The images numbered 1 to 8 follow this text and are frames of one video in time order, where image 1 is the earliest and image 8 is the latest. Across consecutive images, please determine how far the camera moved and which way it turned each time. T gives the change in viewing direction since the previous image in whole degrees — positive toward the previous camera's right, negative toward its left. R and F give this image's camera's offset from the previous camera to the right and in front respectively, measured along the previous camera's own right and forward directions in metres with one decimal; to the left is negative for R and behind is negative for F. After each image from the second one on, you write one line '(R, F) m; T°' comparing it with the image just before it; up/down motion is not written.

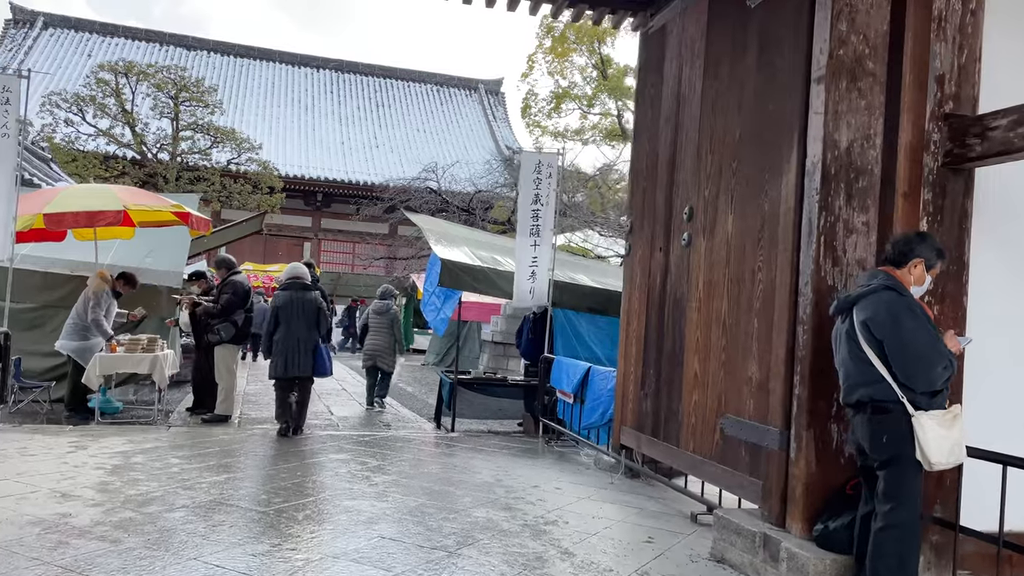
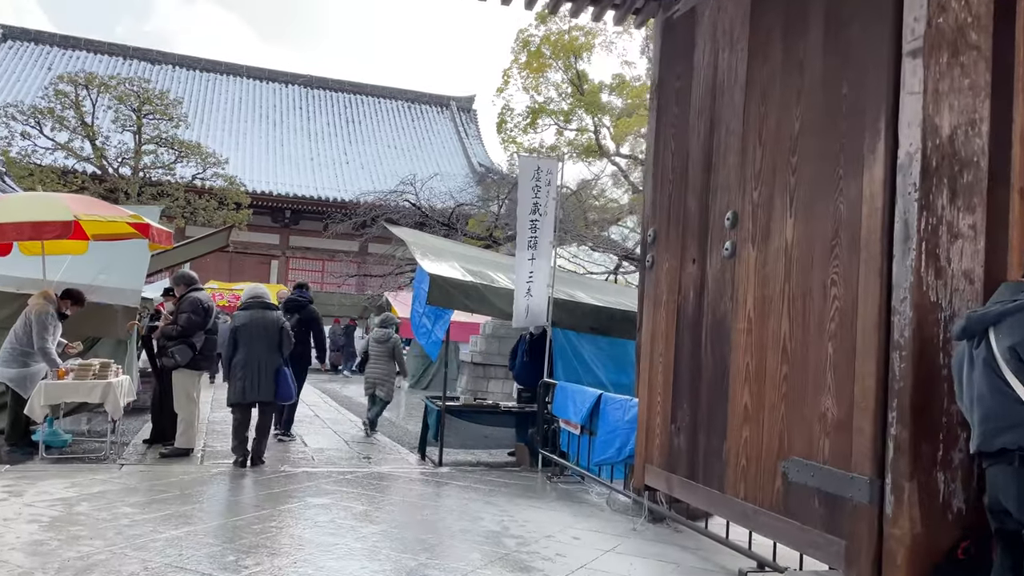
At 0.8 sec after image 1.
(-0.2, +0.6) m; +2°
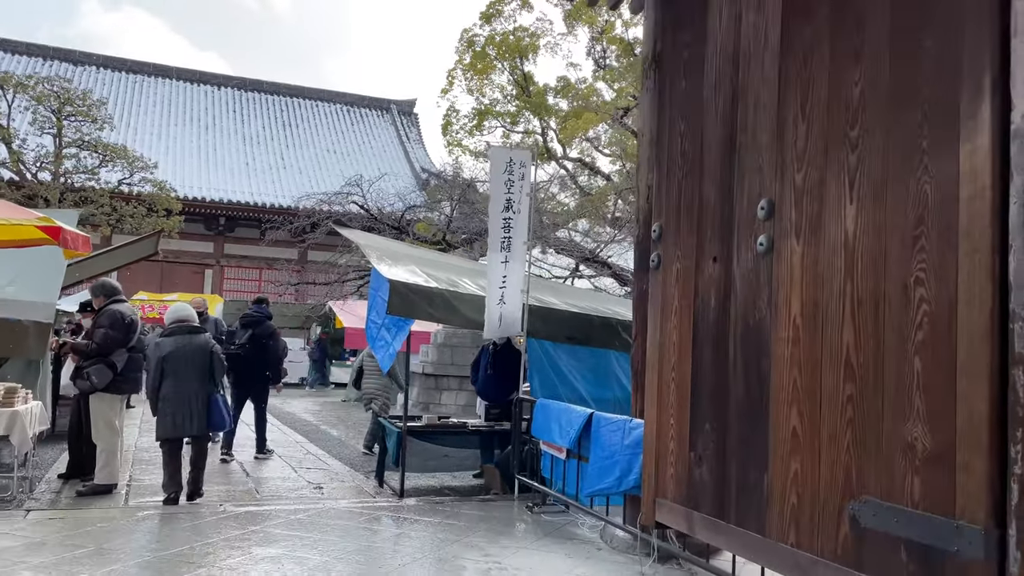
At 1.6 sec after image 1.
(-0.2, +0.7) m; +4°
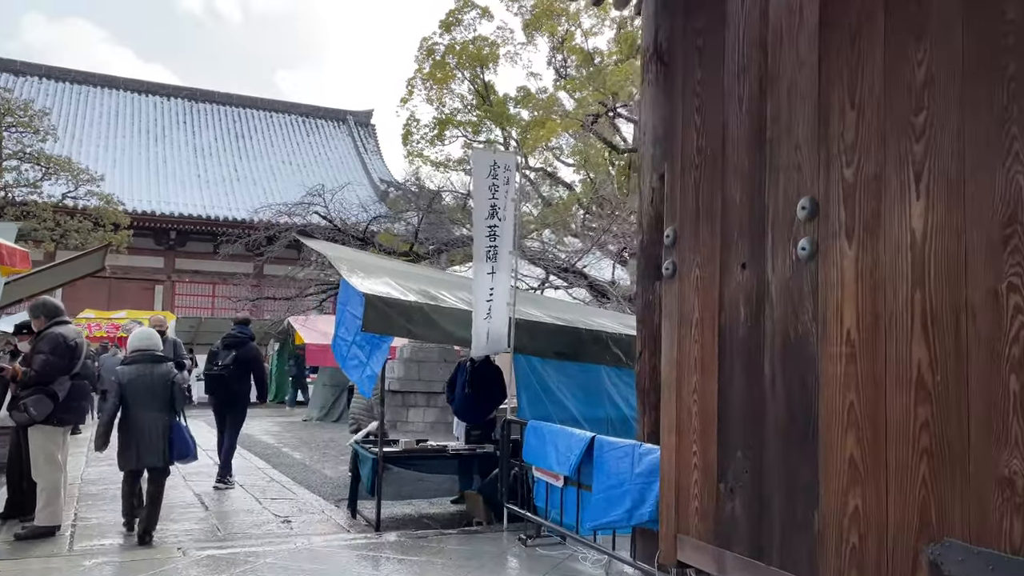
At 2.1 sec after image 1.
(-0.2, +0.4) m; +3°
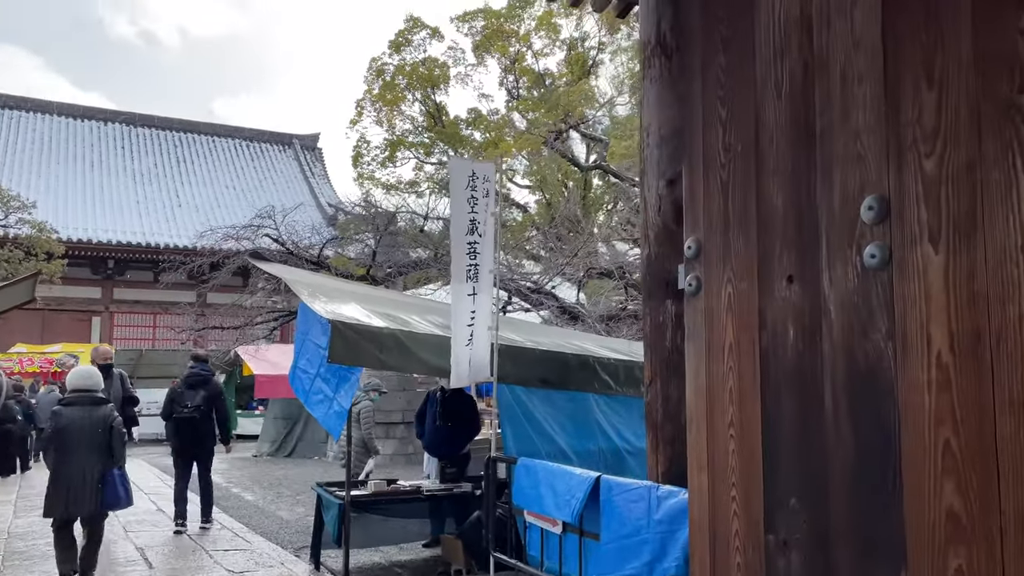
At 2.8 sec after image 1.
(-0.2, +0.5) m; +4°
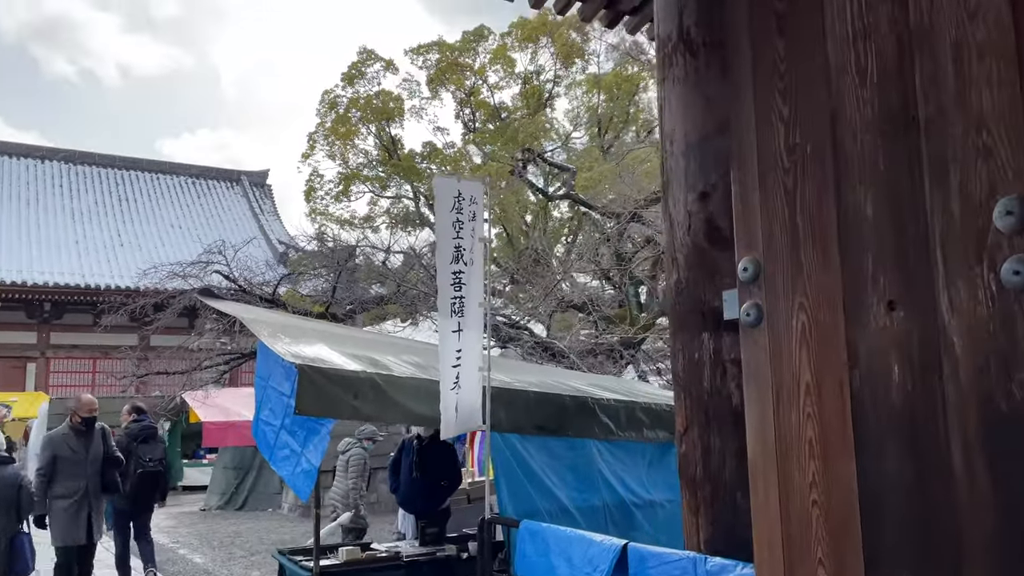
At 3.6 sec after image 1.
(-0.2, +0.6) m; +3°
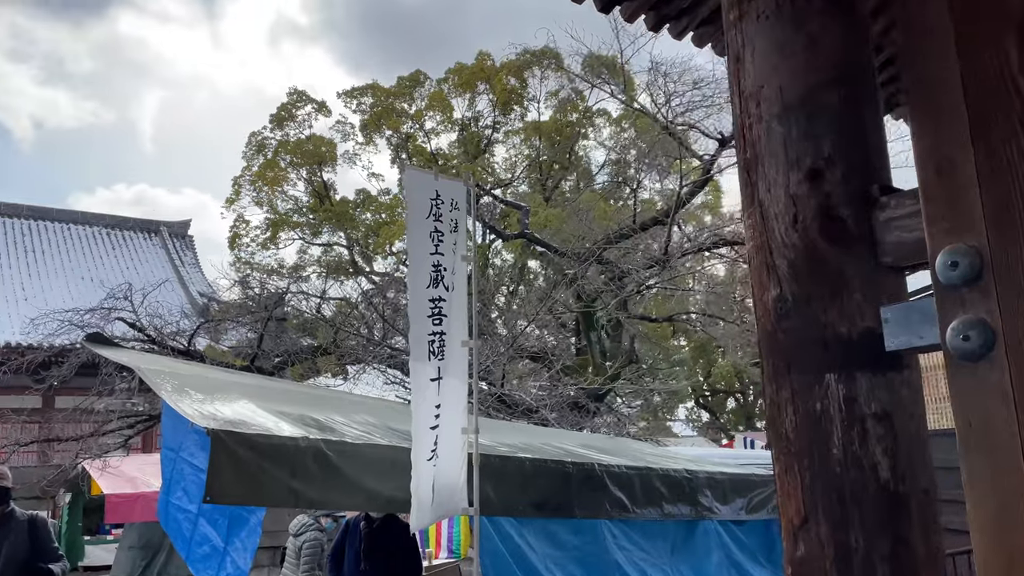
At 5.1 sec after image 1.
(-0.3, +1.0) m; +5°
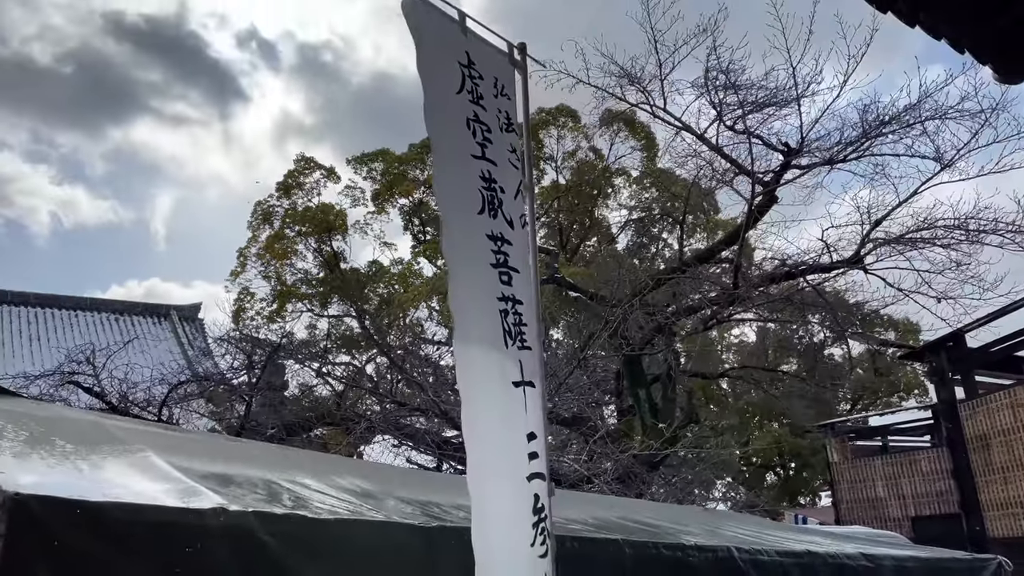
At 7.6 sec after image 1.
(-0.2, +1.4) m; -1°
